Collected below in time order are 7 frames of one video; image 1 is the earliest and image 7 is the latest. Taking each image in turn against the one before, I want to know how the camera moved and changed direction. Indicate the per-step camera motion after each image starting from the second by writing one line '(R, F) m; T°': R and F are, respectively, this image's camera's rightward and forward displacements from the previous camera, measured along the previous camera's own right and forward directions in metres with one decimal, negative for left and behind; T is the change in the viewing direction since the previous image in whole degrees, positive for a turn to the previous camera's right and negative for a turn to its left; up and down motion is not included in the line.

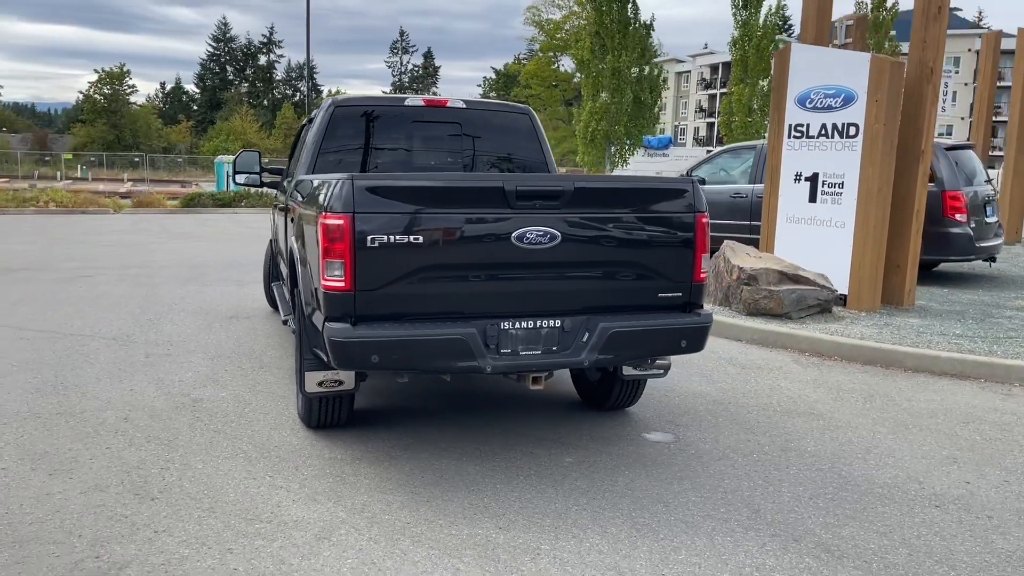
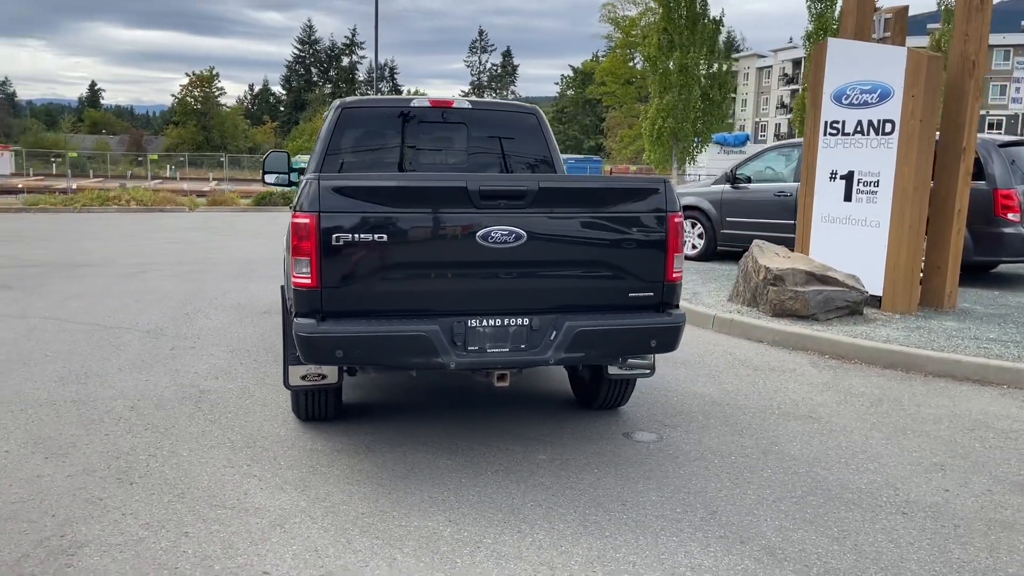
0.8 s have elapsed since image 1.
(+0.6, 0.0) m; -5°
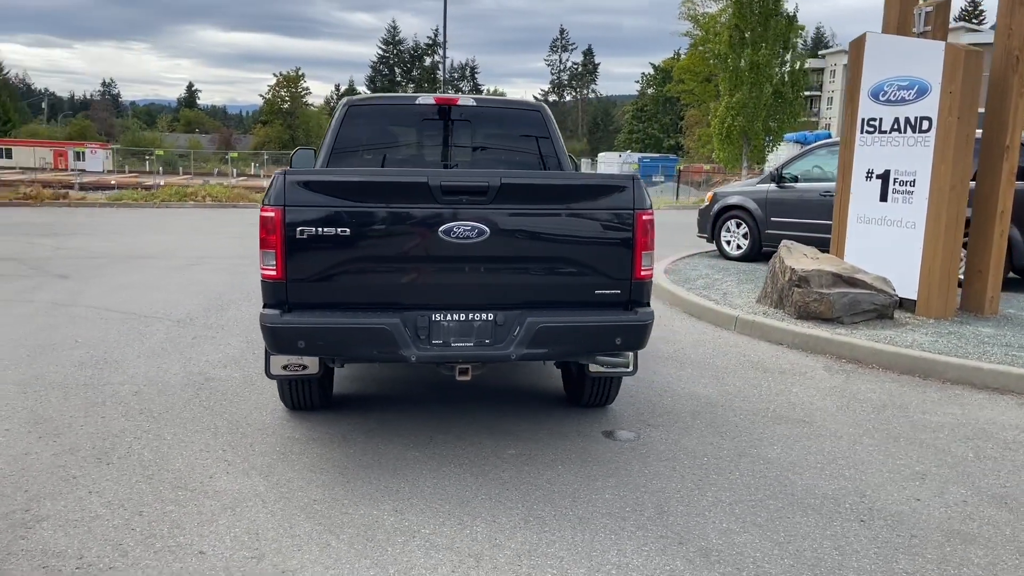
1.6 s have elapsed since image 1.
(+0.6, 0.0) m; -5°
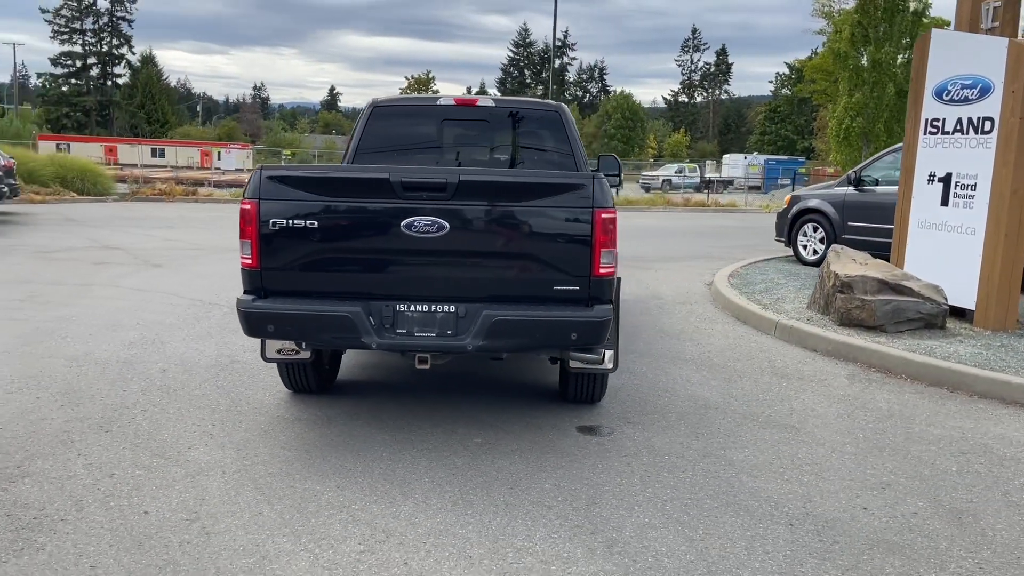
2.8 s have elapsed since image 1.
(+0.9, -0.1) m; -8°
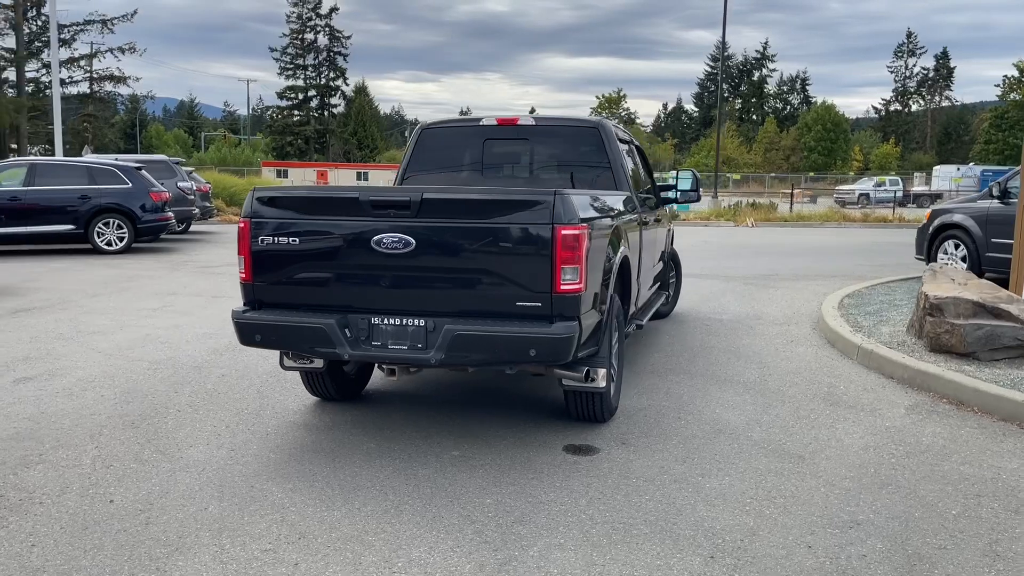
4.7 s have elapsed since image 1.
(+1.3, +0.1) m; -13°
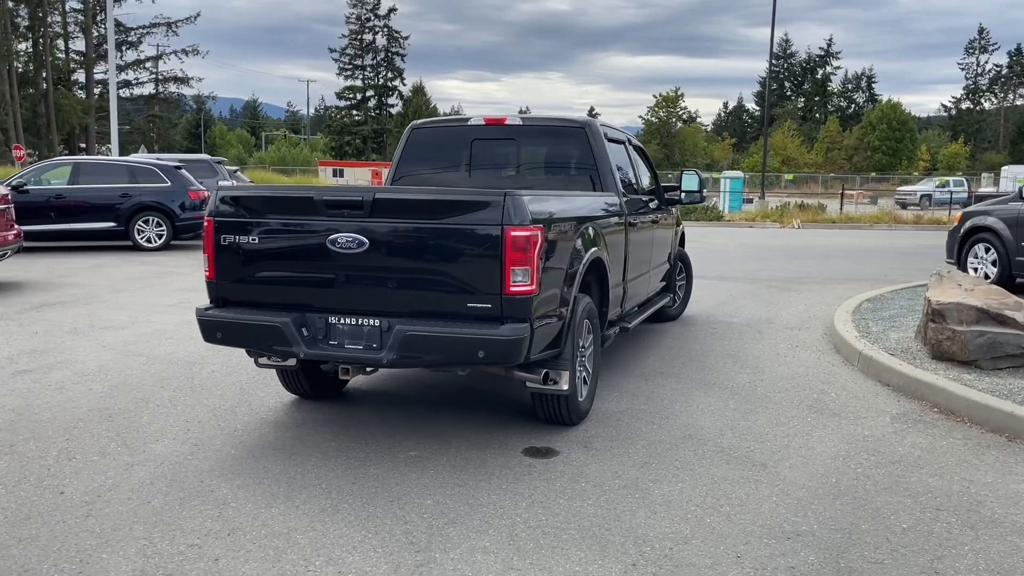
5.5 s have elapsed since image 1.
(+0.6, 0.0) m; -4°
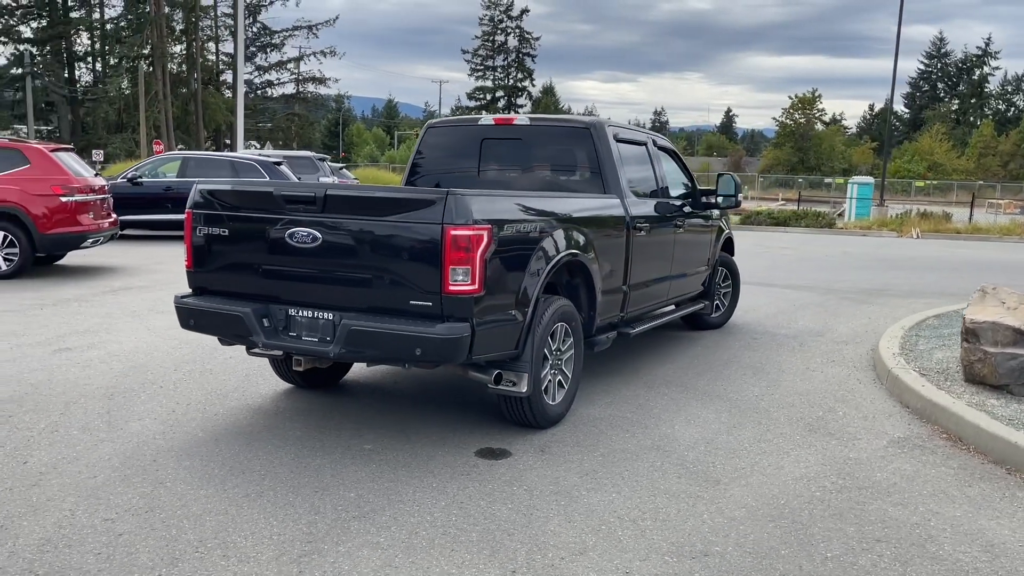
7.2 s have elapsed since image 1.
(+1.0, +0.1) m; -8°
